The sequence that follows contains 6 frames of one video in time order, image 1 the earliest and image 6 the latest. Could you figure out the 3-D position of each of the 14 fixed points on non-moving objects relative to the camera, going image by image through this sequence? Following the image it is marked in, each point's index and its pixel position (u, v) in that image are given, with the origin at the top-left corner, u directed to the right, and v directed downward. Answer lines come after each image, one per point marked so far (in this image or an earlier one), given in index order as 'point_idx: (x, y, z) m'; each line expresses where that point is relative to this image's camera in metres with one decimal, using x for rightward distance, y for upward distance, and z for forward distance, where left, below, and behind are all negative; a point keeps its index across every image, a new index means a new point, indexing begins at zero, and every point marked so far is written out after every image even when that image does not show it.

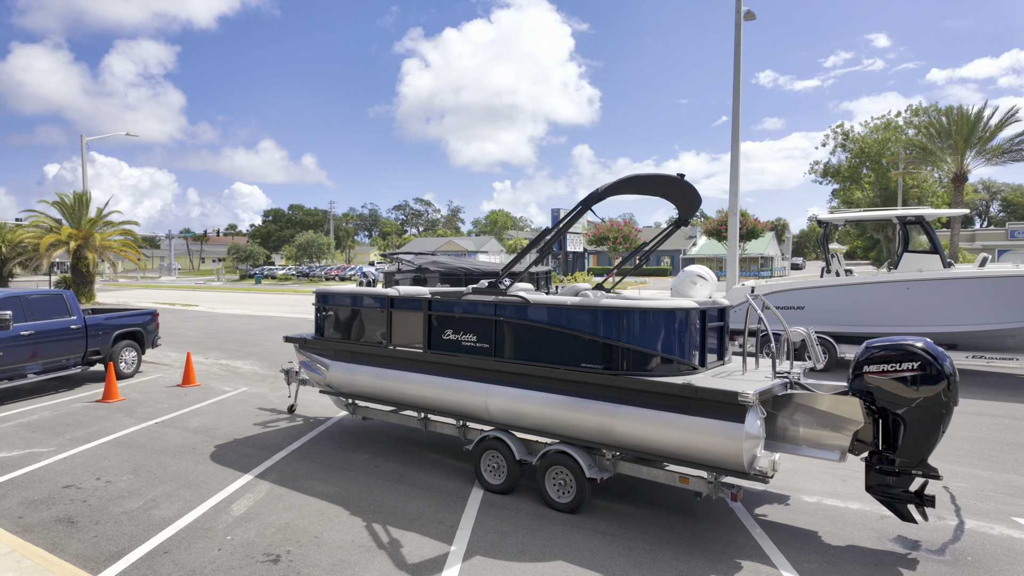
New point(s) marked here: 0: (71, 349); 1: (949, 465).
0: (-7.2, -1.0, +9.8) m
1: (+4.6, -1.9, +6.3) m
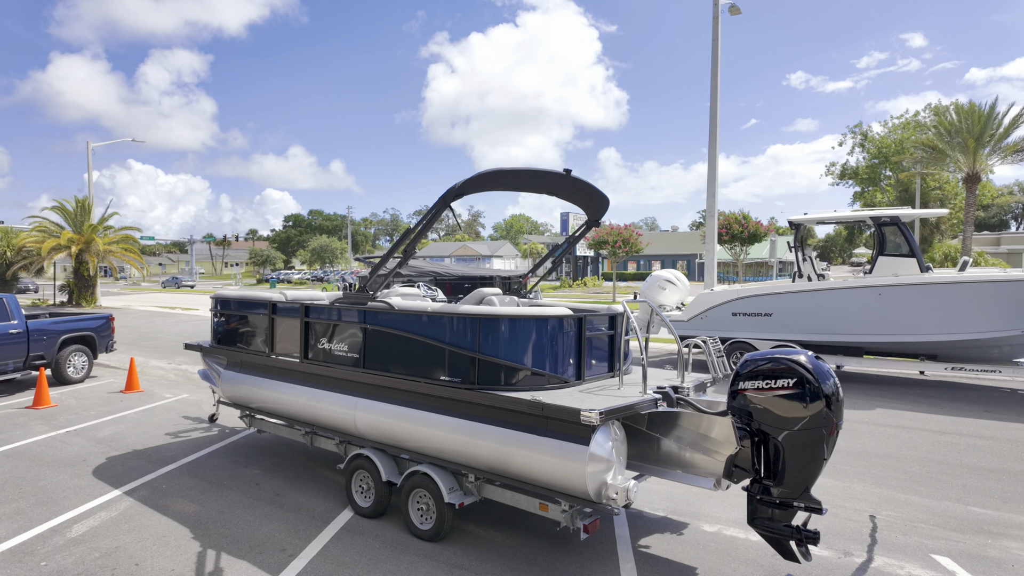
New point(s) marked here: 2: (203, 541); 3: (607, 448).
0: (-8.0, -1.0, +9.7) m
1: (+3.5, -1.9, +5.7) m
2: (-2.3, -1.9, +4.4) m
3: (+0.6, -1.0, +3.7) m
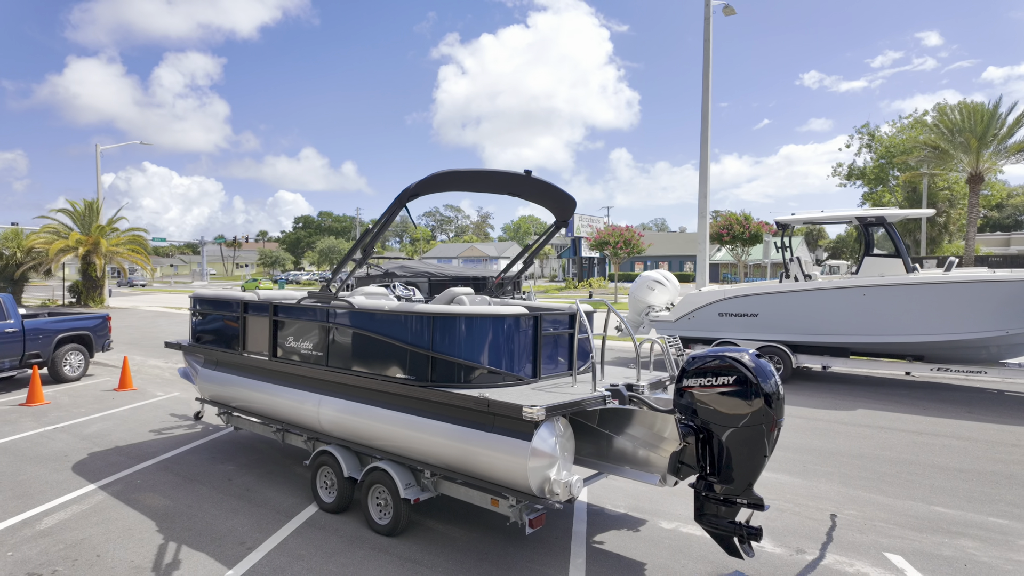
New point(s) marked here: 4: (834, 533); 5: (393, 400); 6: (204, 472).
0: (-8.3, -1.0, +9.9) m
1: (+3.2, -1.9, +5.7) m
2: (-2.6, -1.9, +4.5) m
3: (+0.2, -1.0, +3.7) m
4: (+2.6, -2.0, +4.8) m
5: (-0.9, -0.9, +4.7) m
6: (-3.1, -1.8, +5.9) m
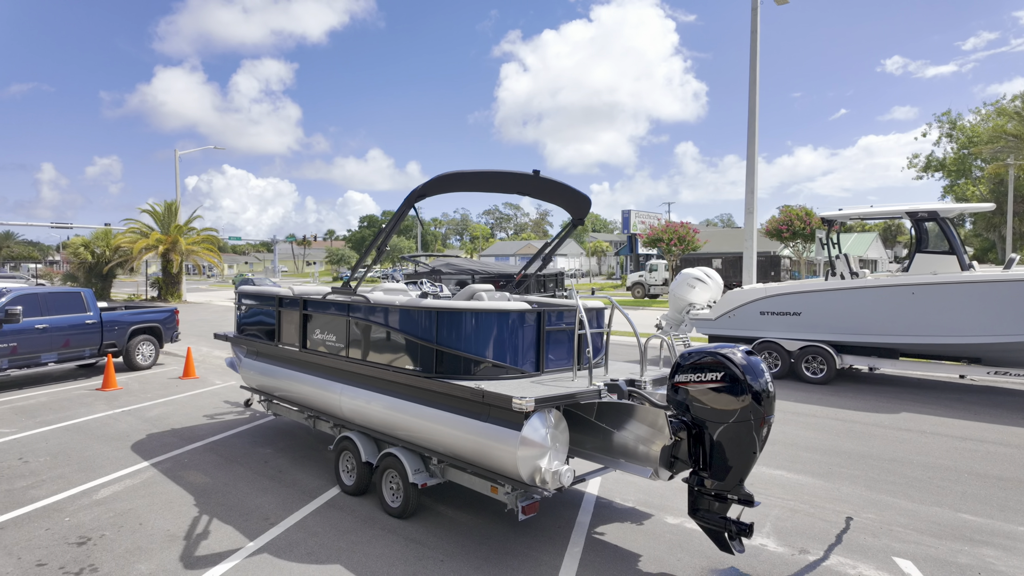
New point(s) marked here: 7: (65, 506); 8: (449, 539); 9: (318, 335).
0: (-7.7, -1.0, +10.8) m
1: (+3.4, -1.9, +5.5) m
2: (-2.6, -1.8, +5.0) m
3: (+0.2, -0.9, +3.9) m
4: (+2.6, -1.9, +4.7) m
5: (-0.9, -0.8, +4.9) m
6: (-2.9, -1.8, +6.4) m
7: (-3.7, -1.8, +5.0) m
8: (-0.5, -1.9, +4.5) m
9: (-1.9, -0.5, +5.8) m
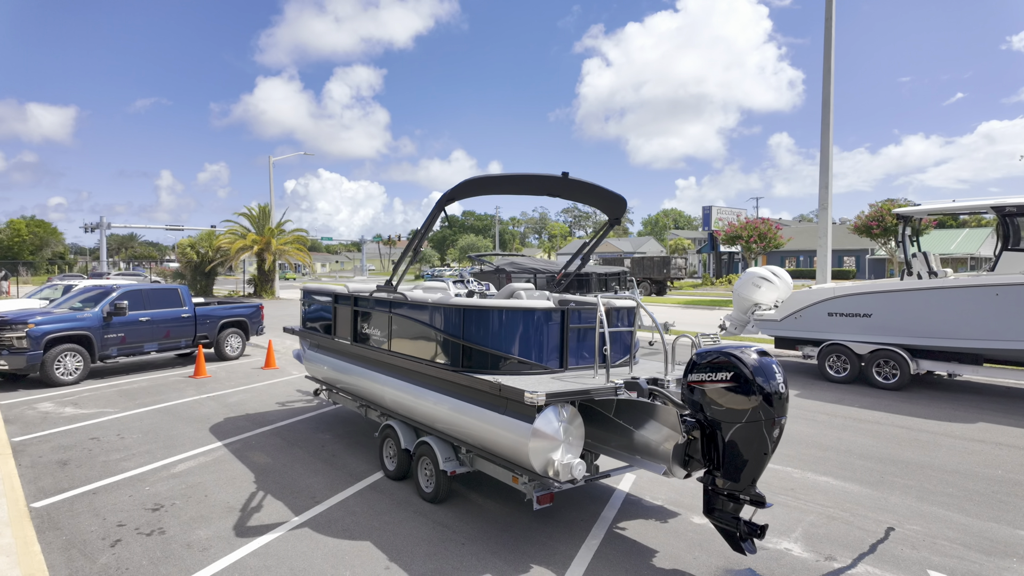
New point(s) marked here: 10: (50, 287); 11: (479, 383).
0: (-6.6, -0.9, +12.0) m
1: (+3.6, -1.9, +5.2) m
2: (-2.3, -1.8, +5.5) m
3: (+0.3, -0.9, +4.0) m
4: (+2.8, -1.9, +4.5) m
5: (-0.6, -0.8, +5.2) m
6: (-2.4, -1.8, +7.0) m
7: (-3.5, -1.8, +5.7) m
8: (-0.3, -1.9, +4.7) m
9: (-1.5, -0.4, +6.2) m
10: (-10.2, 0.0, +13.2) m
11: (-0.2, -0.7, +4.6) m
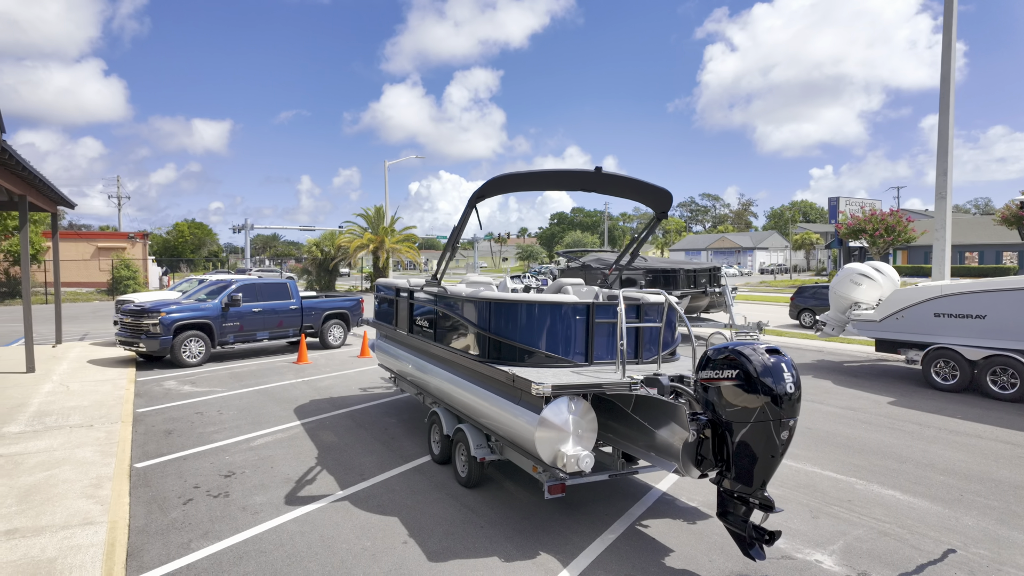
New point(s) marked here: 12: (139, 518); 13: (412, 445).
0: (-4.9, -0.8, +13.2) m
1: (+3.9, -1.9, +4.7) m
2: (-1.9, -1.7, +6.0) m
3: (+0.3, -0.9, +4.1) m
4: (+2.9, -1.9, +4.1) m
5: (-0.3, -0.8, +5.4) m
6: (-1.7, -1.7, +7.5) m
7: (-3.0, -1.7, +6.4) m
8: (-0.1, -1.8, +4.9) m
9: (-1.0, -0.4, +6.6) m
10: (-8.2, +0.2, +15.1) m
11: (-0.1, -0.7, +4.8) m
12: (-2.9, -1.8, +4.6) m
13: (-1.1, -1.7, +6.5) m
